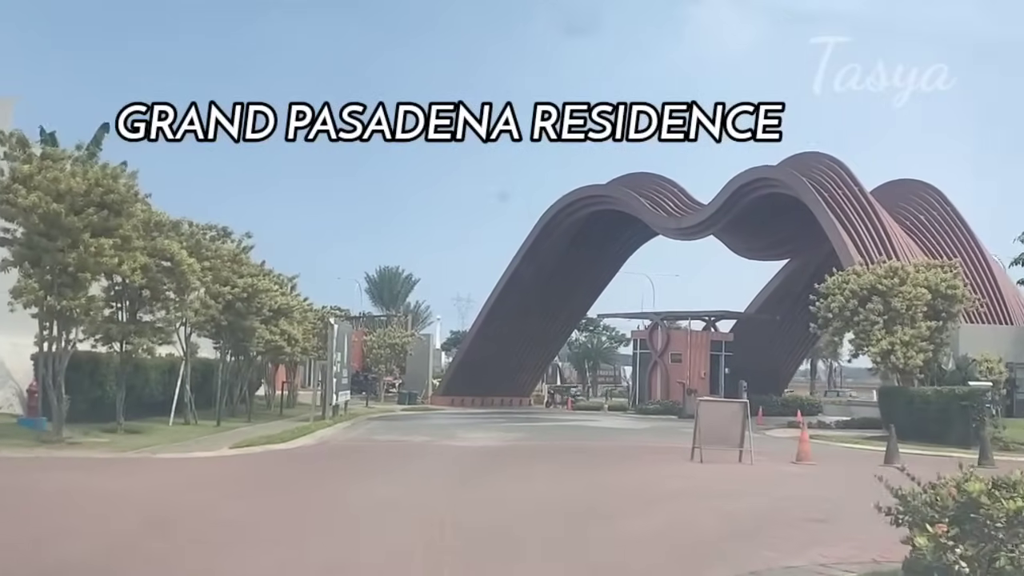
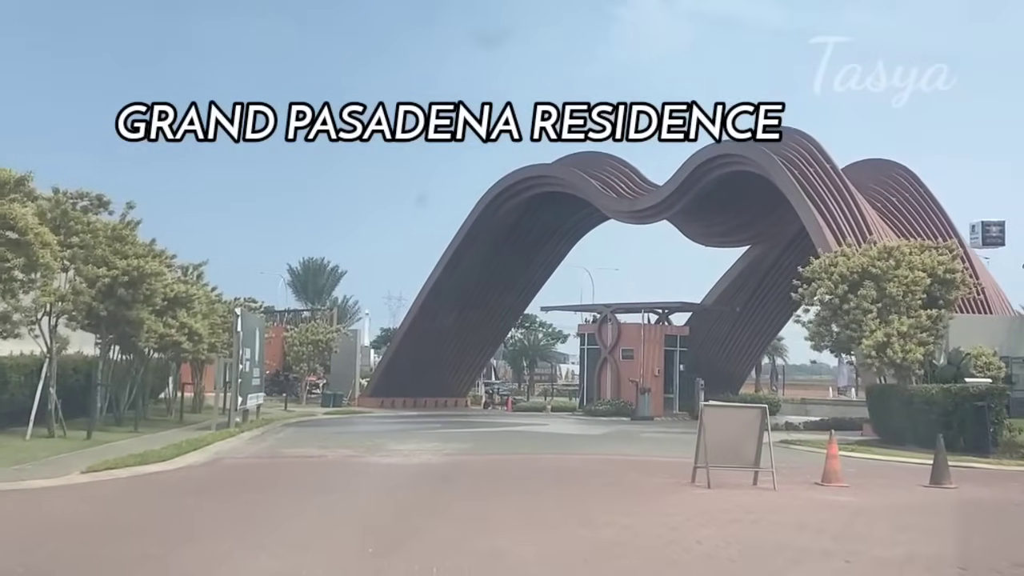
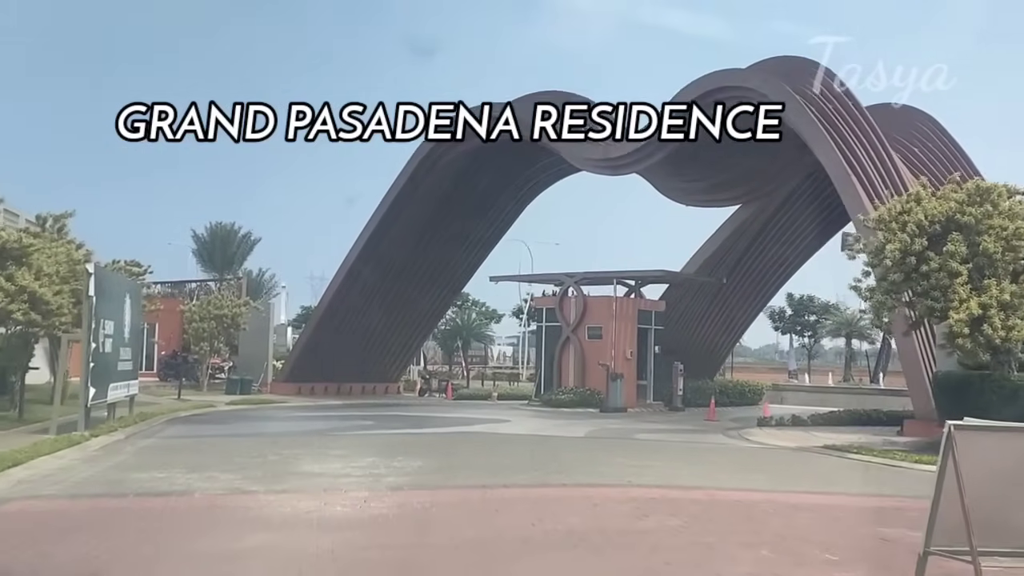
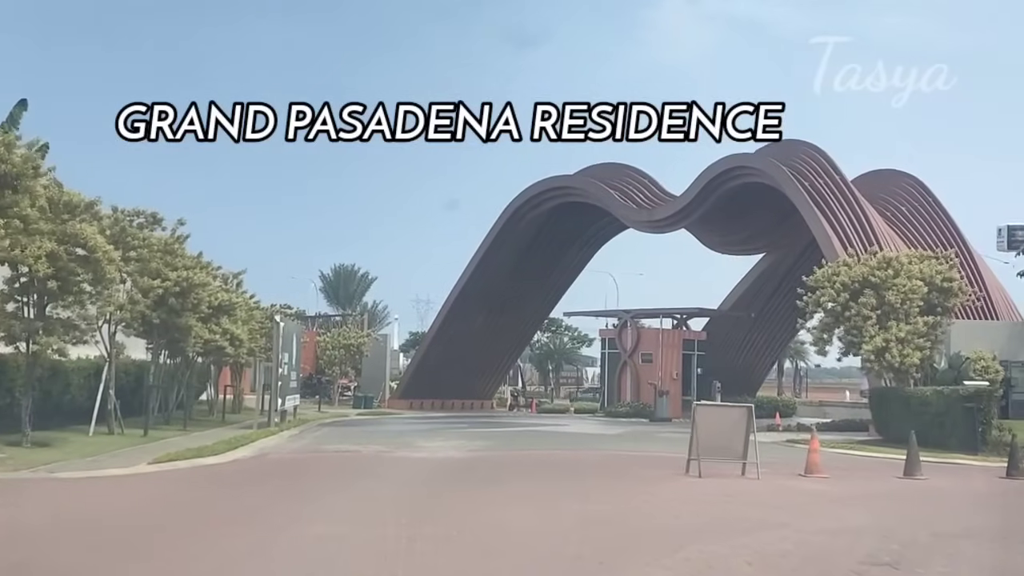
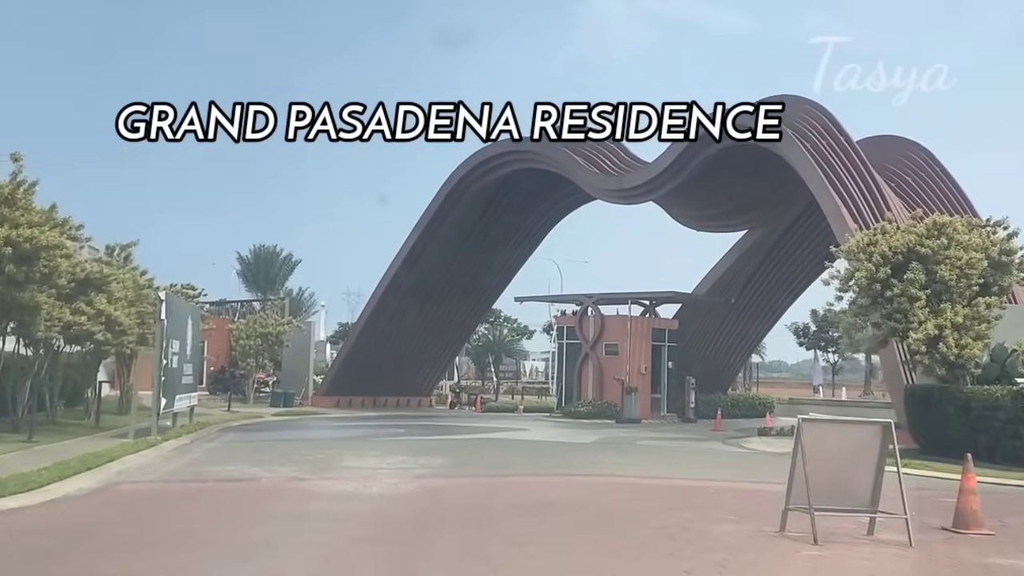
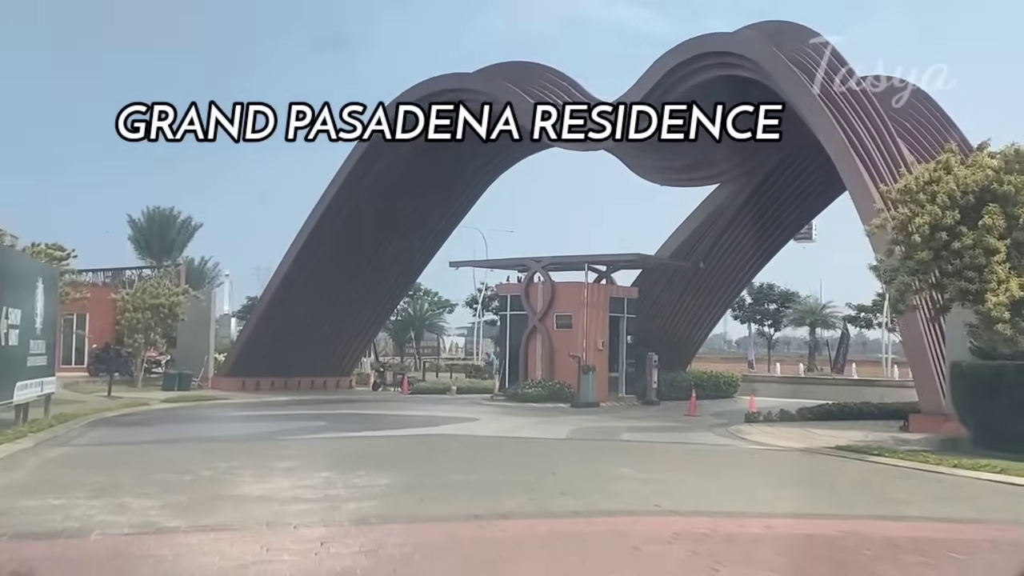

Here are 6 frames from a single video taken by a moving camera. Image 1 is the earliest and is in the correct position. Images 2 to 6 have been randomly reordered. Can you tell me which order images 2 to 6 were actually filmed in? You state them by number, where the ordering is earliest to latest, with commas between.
4, 2, 5, 3, 6
